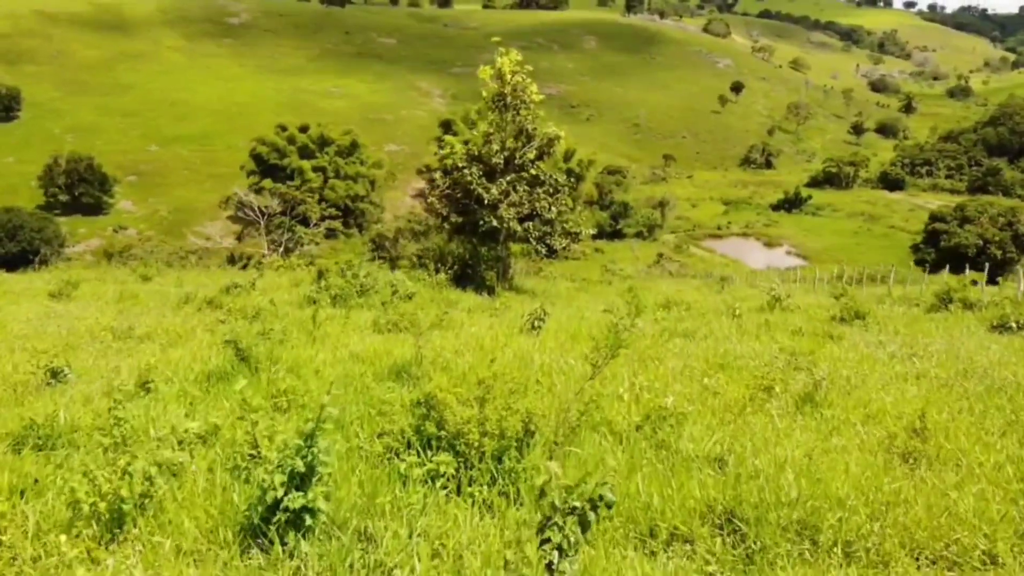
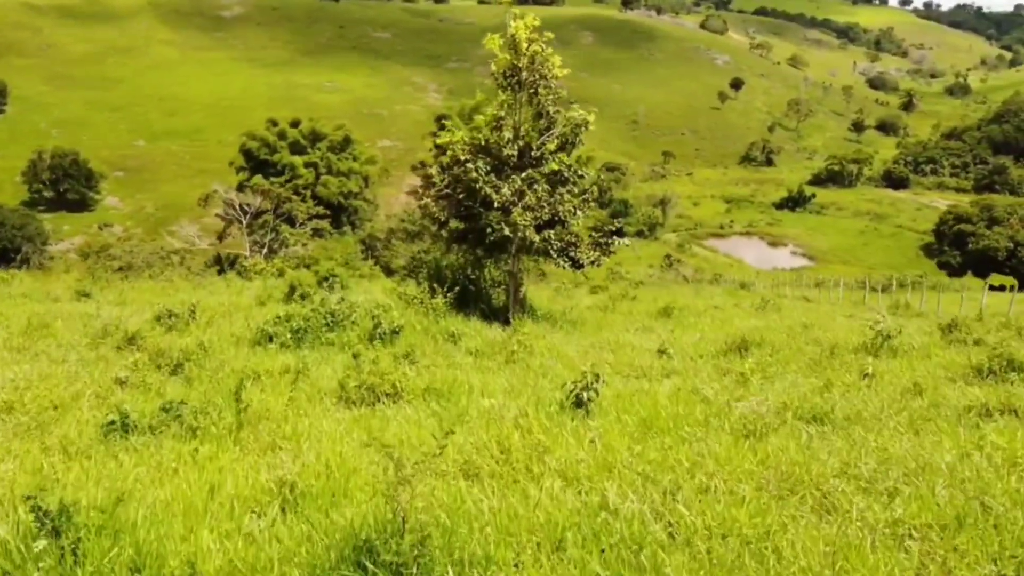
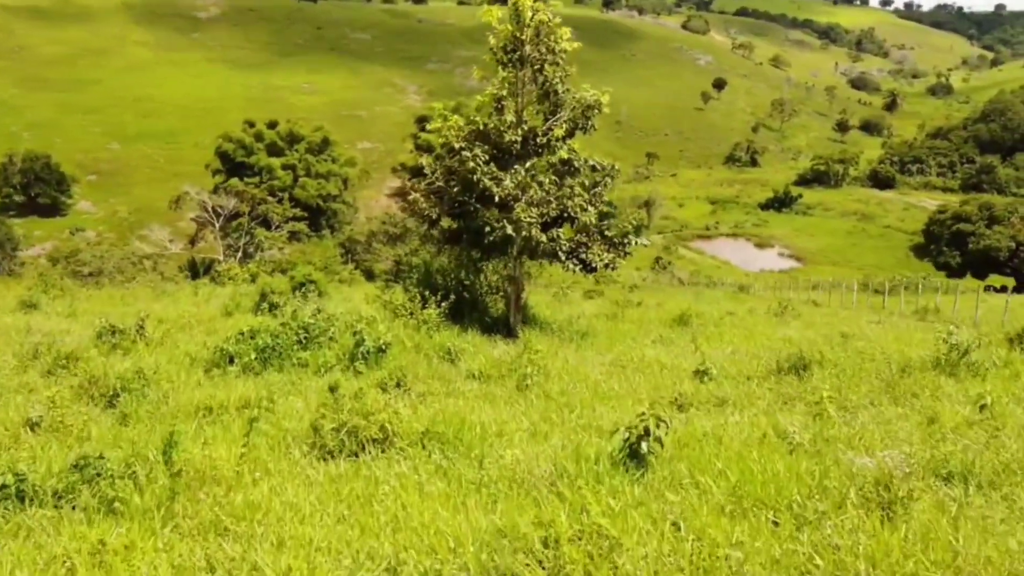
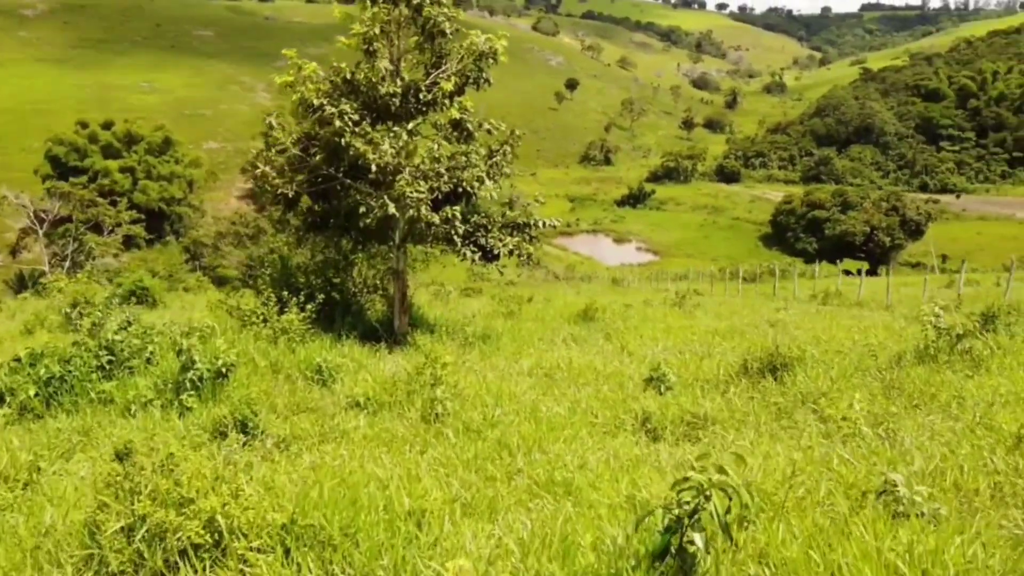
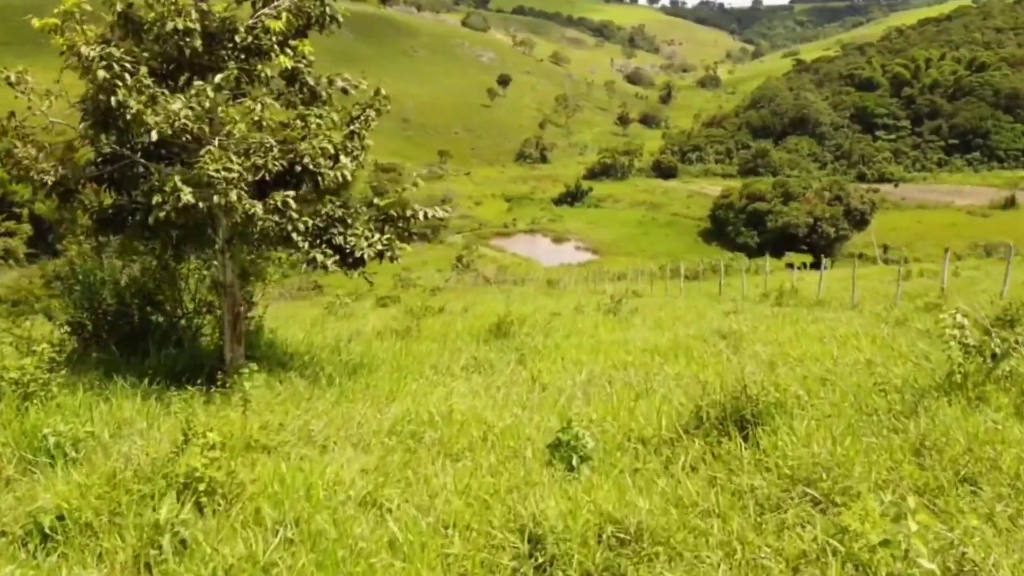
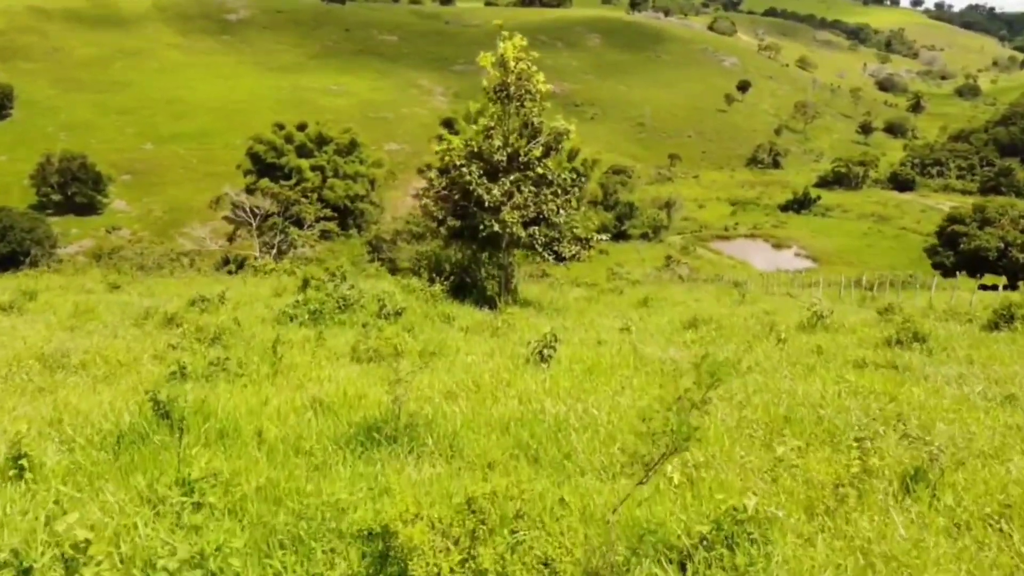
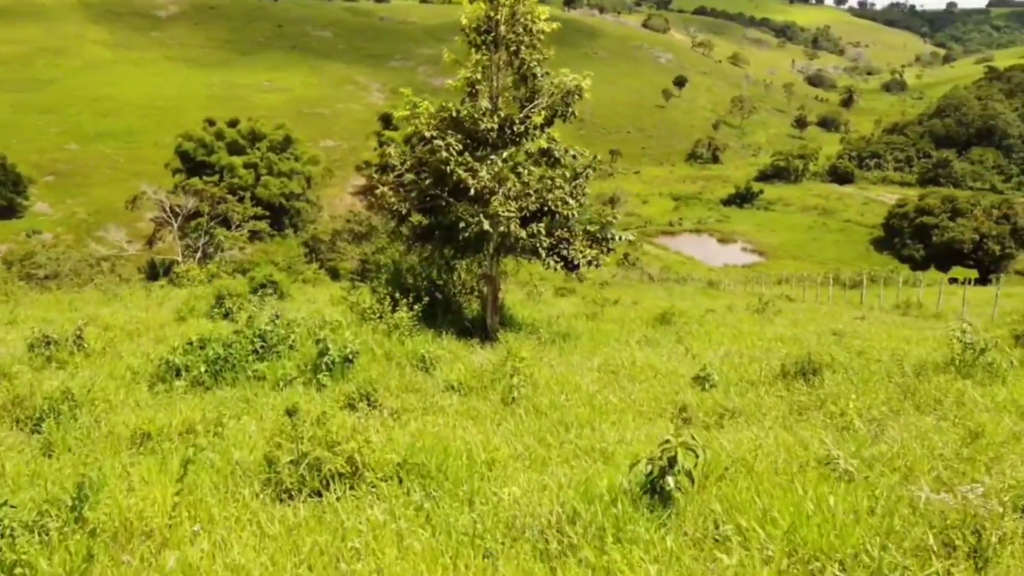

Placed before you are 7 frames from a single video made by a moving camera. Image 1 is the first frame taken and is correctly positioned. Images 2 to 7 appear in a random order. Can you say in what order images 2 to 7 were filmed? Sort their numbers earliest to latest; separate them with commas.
6, 2, 3, 7, 4, 5
